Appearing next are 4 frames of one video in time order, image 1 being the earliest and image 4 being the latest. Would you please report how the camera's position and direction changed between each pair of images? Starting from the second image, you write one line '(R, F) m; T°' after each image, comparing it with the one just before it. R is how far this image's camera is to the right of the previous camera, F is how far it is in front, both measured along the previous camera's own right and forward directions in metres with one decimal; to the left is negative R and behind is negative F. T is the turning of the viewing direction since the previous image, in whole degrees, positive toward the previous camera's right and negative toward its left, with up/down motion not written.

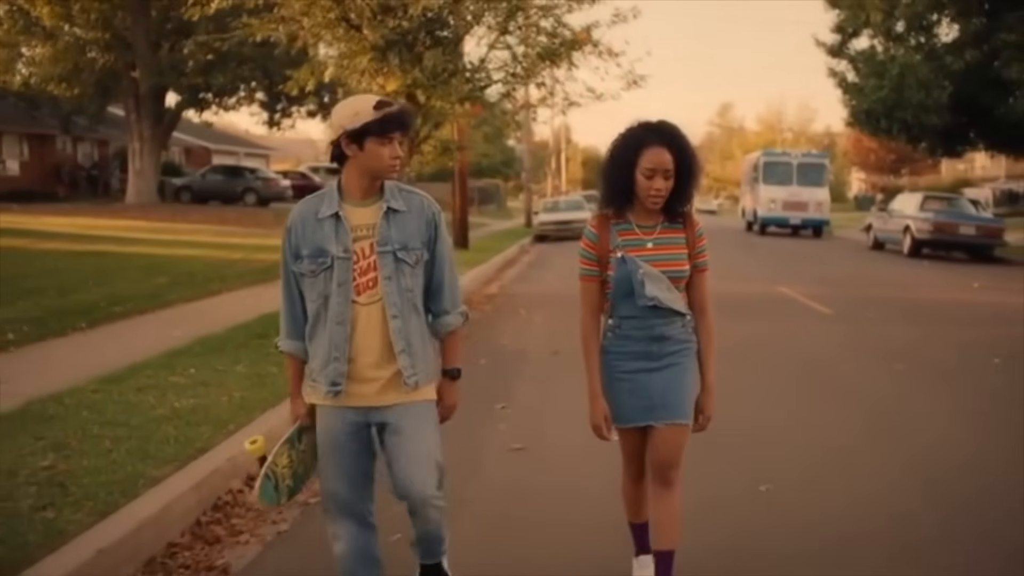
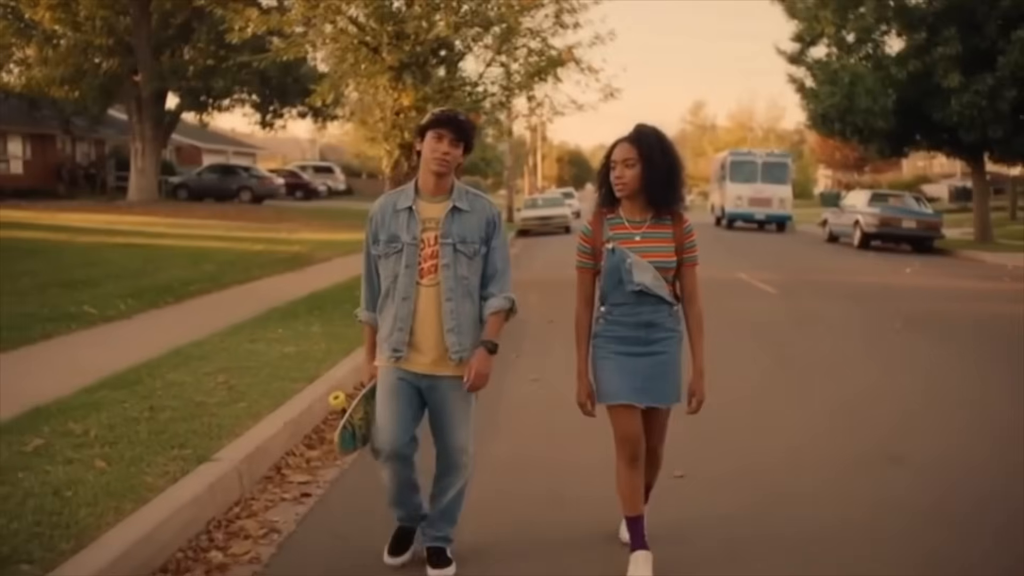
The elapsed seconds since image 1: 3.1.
(-0.4, -2.9) m; +1°
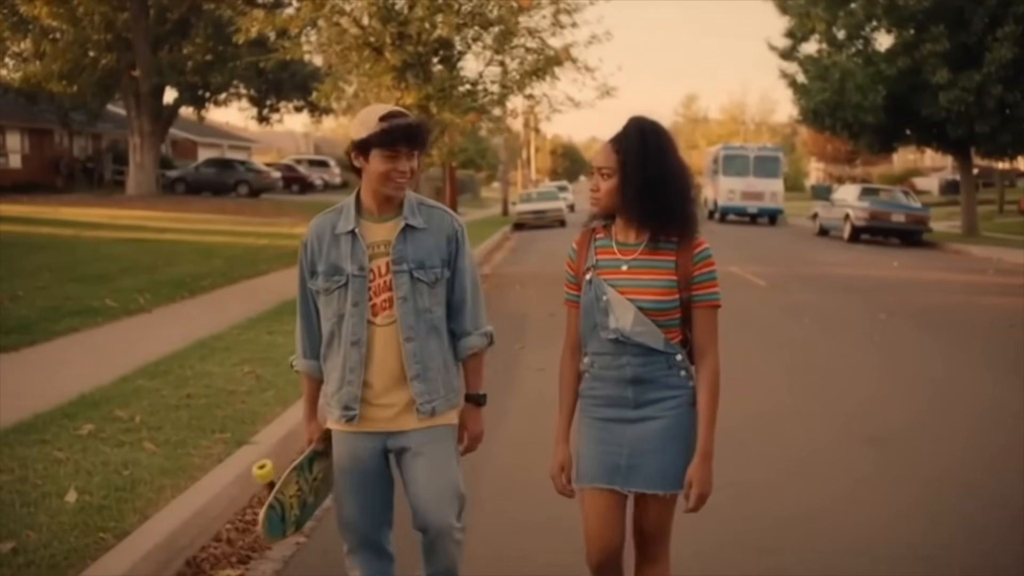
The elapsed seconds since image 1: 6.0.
(-0.1, -0.6) m; 0°
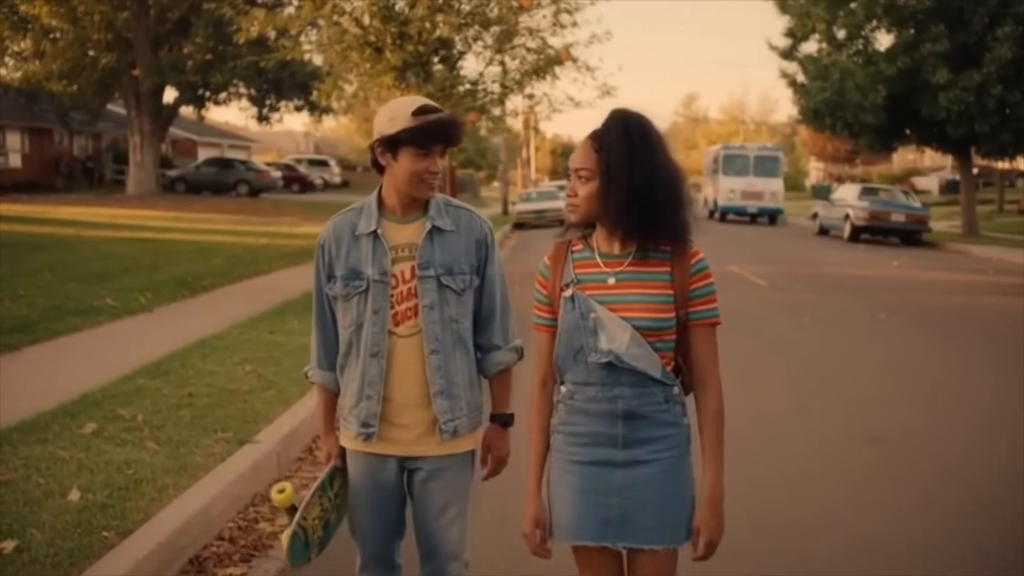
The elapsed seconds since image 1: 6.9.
(0.0, 0.0) m; 0°
